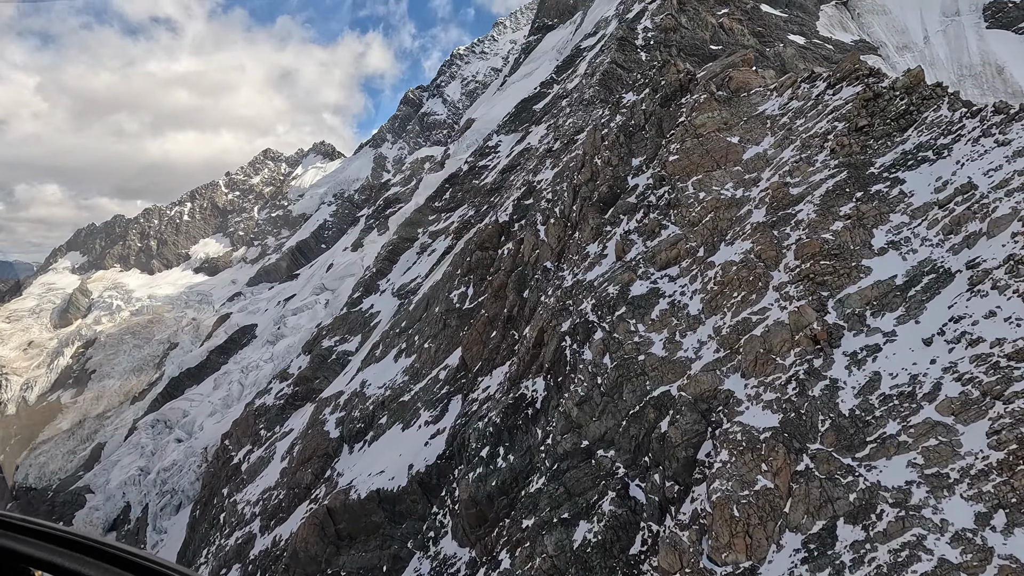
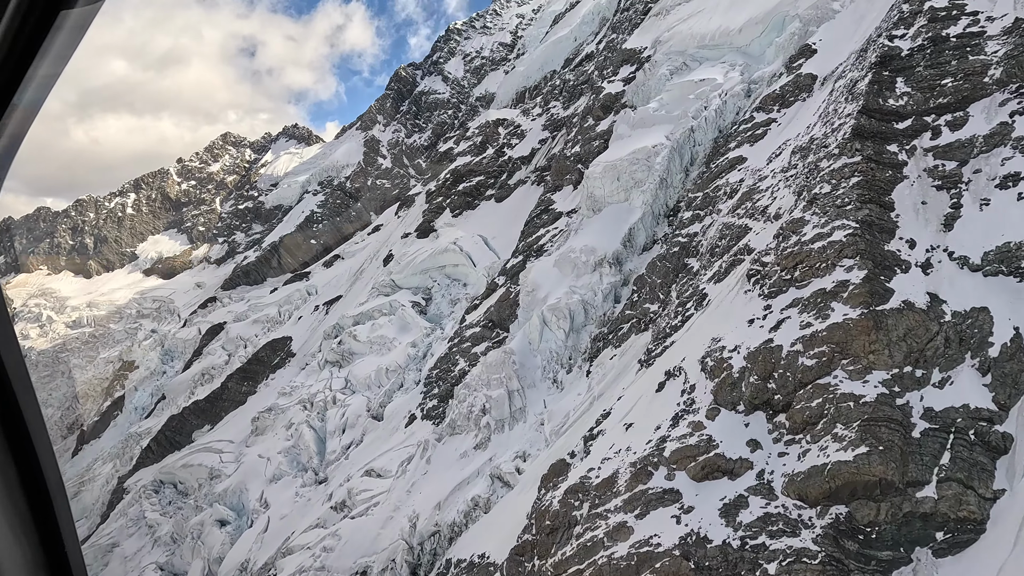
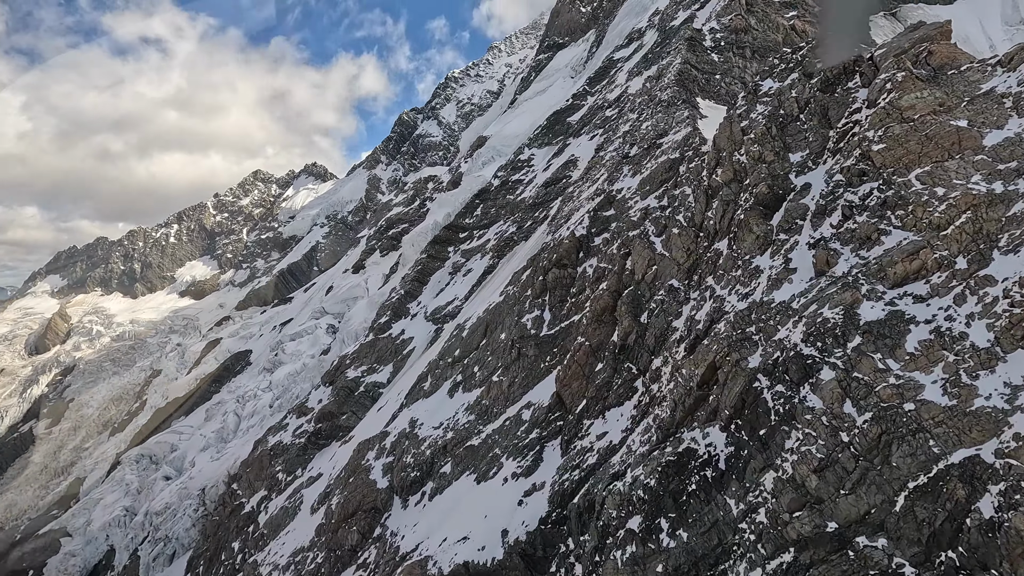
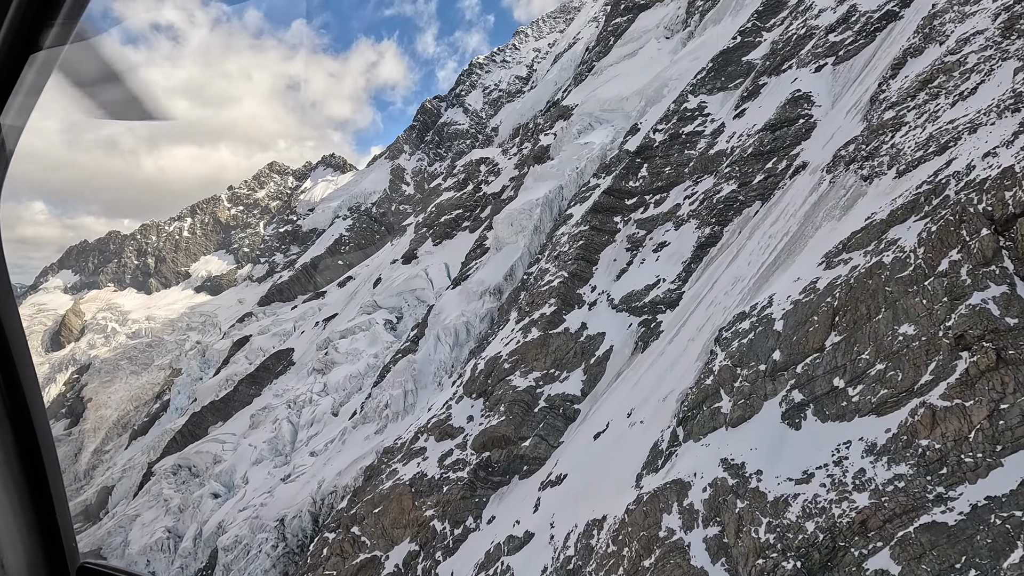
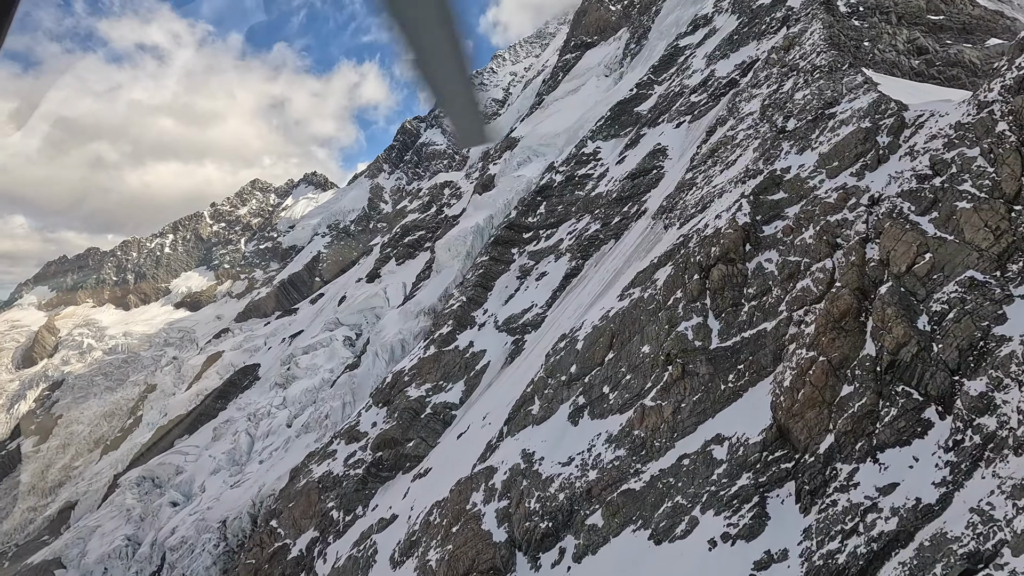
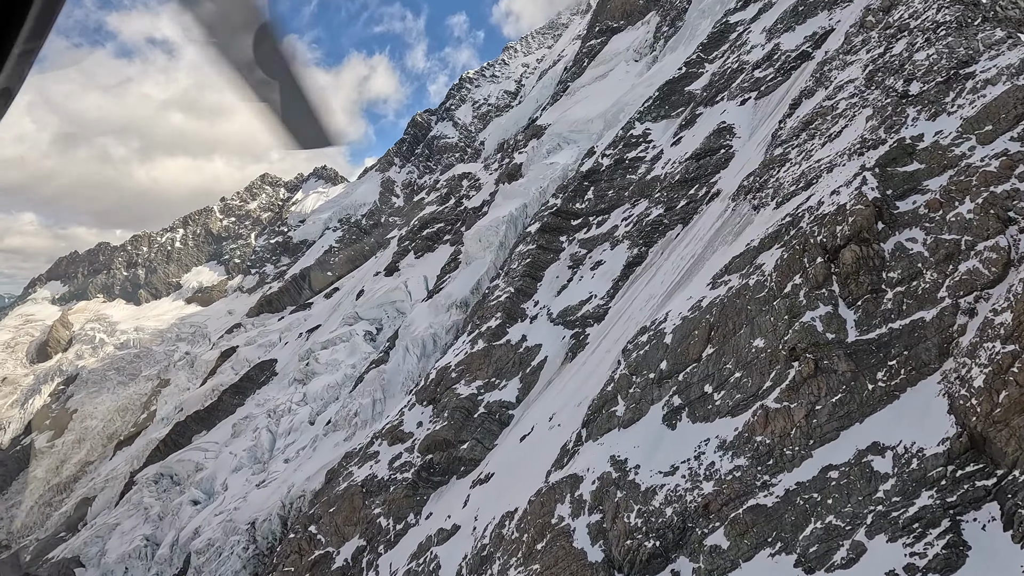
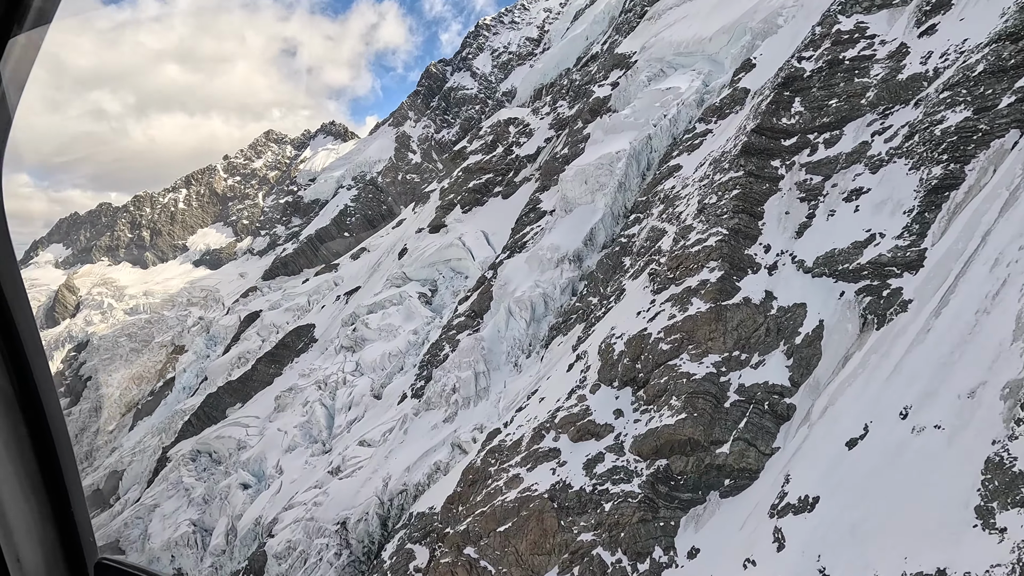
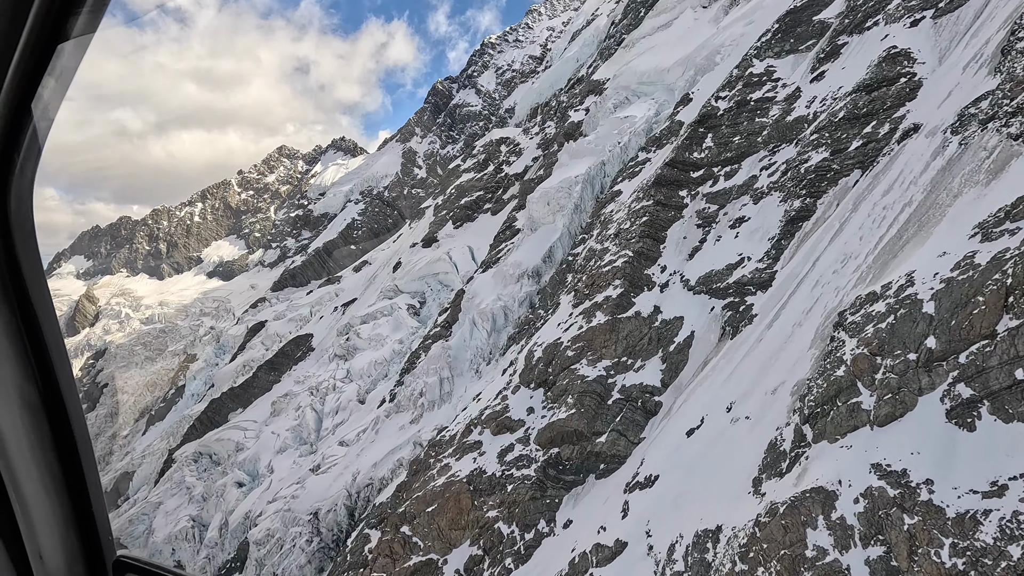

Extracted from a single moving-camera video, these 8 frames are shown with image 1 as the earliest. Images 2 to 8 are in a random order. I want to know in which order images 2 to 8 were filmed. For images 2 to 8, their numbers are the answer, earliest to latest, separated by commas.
3, 5, 6, 4, 8, 7, 2
